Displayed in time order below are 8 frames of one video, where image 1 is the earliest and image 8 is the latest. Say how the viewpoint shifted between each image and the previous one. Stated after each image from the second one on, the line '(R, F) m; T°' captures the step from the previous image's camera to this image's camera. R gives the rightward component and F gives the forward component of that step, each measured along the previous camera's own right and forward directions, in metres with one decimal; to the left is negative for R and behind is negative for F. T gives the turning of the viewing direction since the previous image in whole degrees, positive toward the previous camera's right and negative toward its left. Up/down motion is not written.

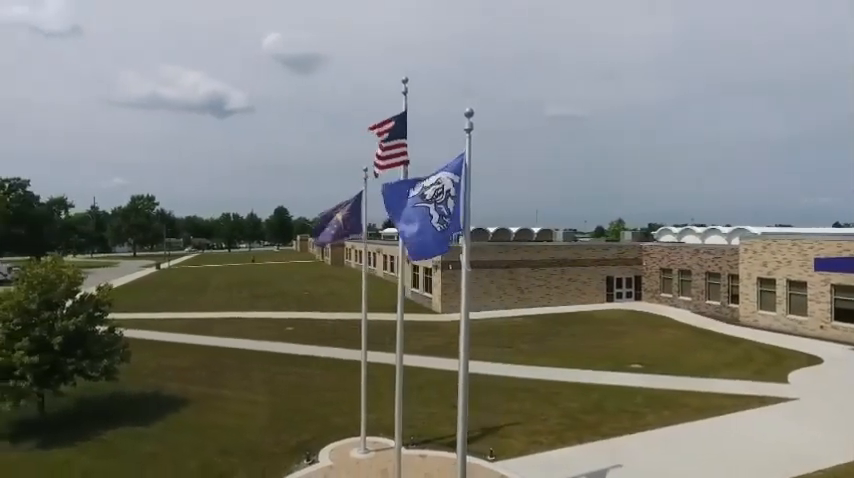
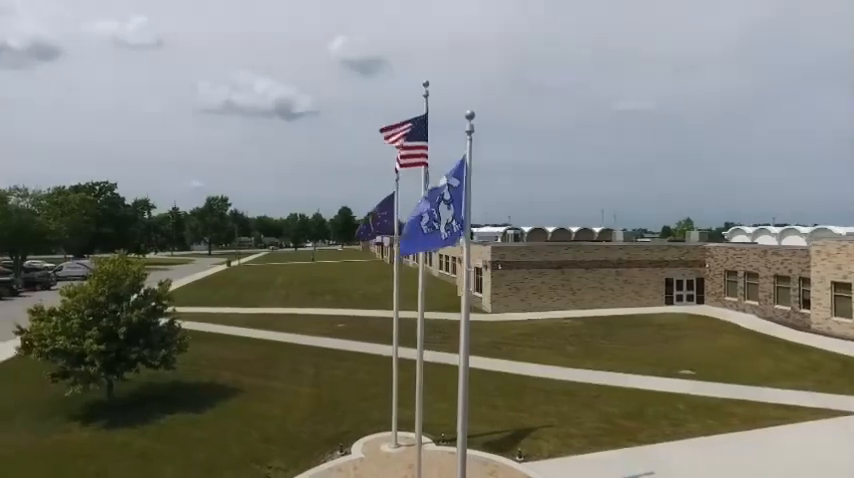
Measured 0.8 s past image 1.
(+0.9, -0.1) m; -7°
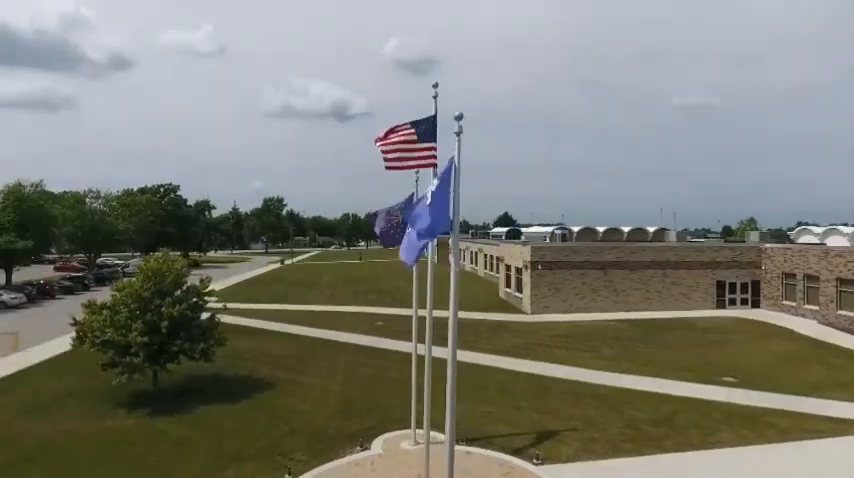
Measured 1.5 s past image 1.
(+0.9, -0.1) m; -6°
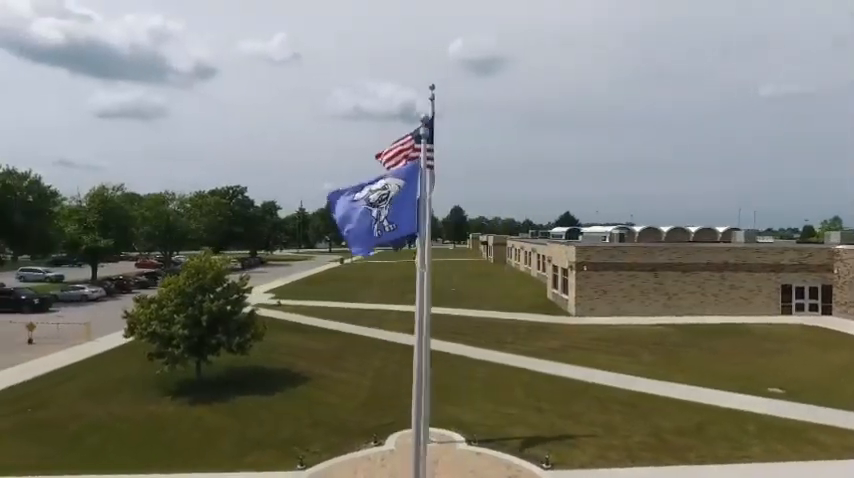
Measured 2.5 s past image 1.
(+1.3, 0.0) m; -7°
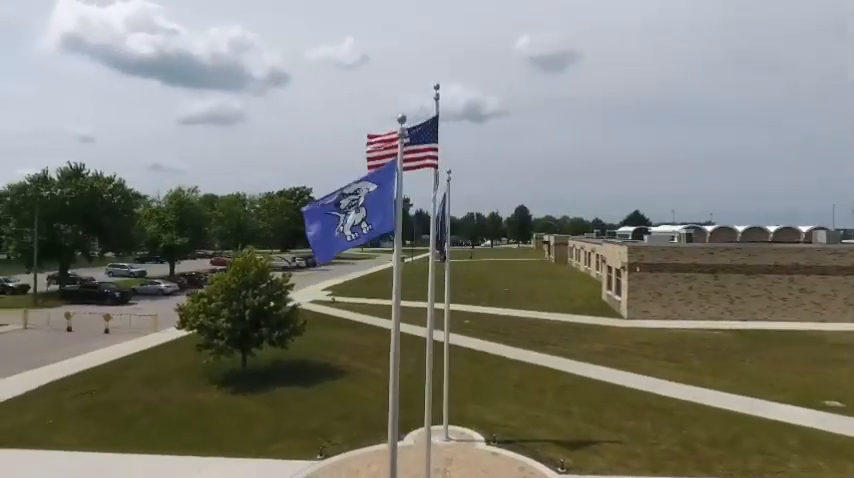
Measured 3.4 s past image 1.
(+1.3, 0.0) m; -7°
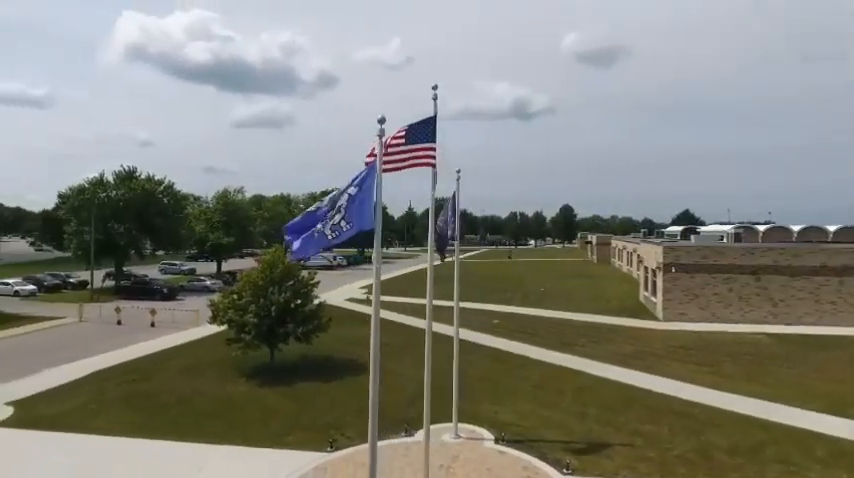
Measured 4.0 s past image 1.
(+1.0, -0.1) m; -5°
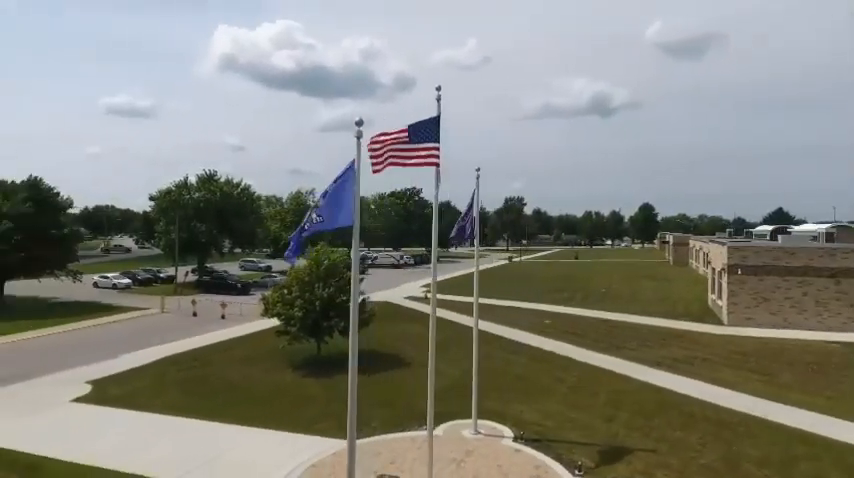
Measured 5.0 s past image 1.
(+1.5, -0.2) m; -8°
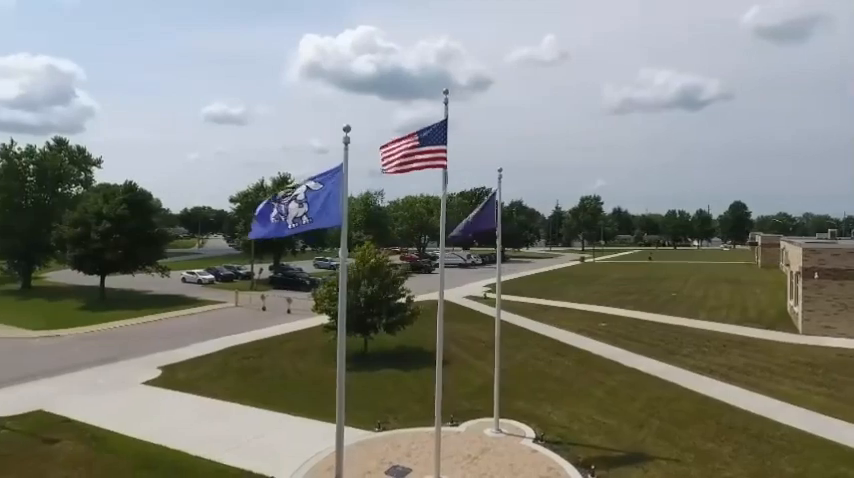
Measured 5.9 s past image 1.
(+1.5, -0.2) m; -8°
